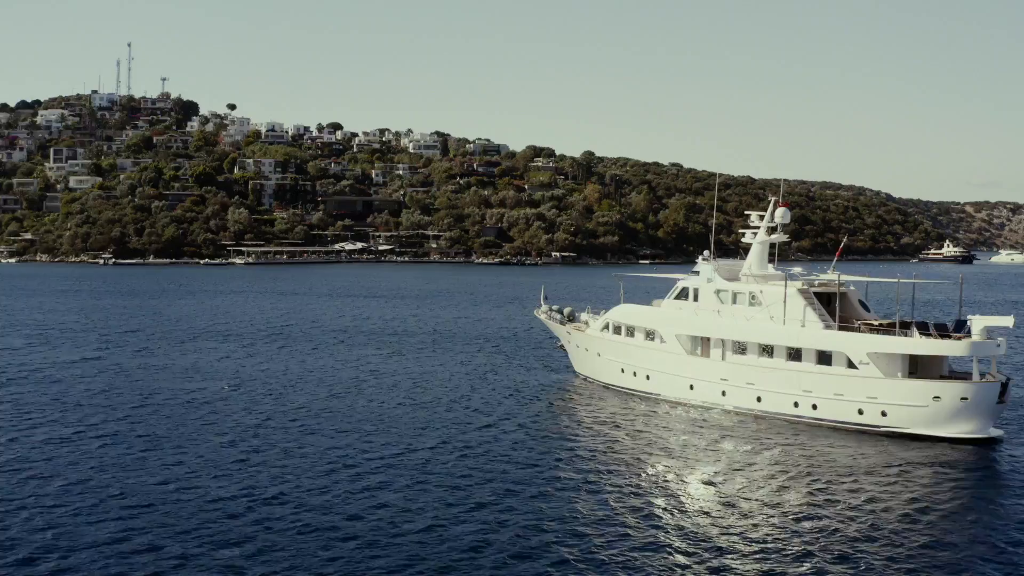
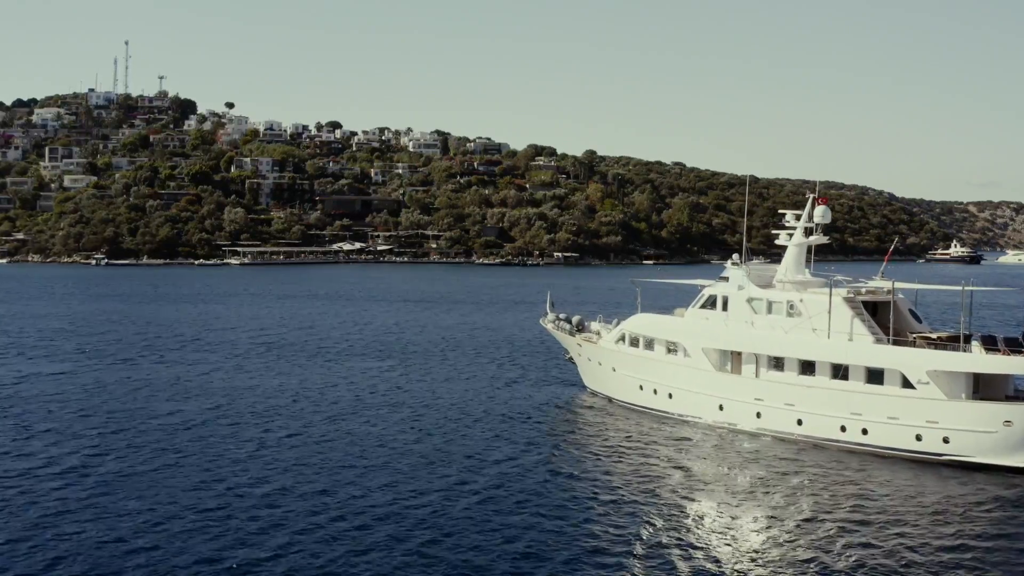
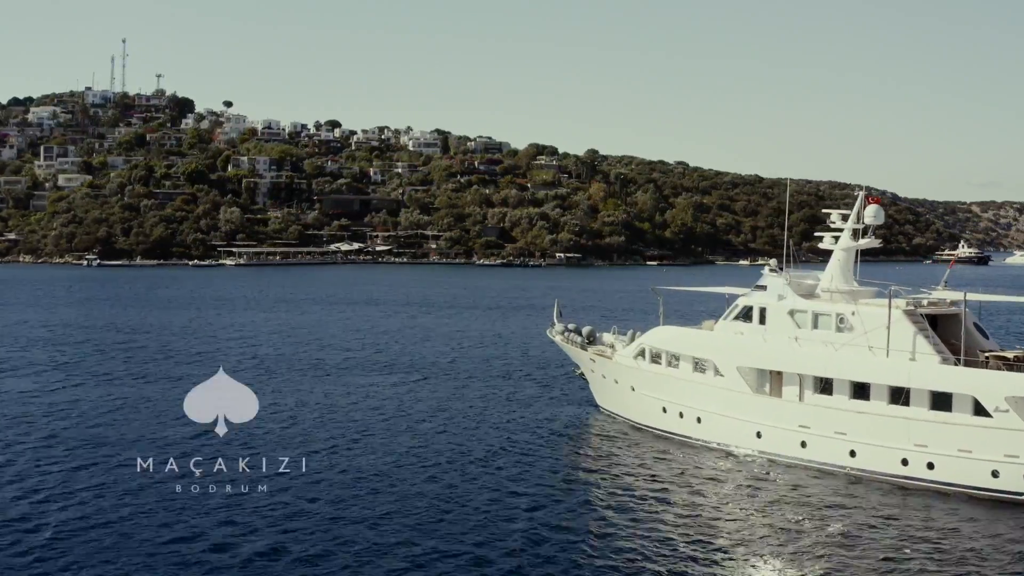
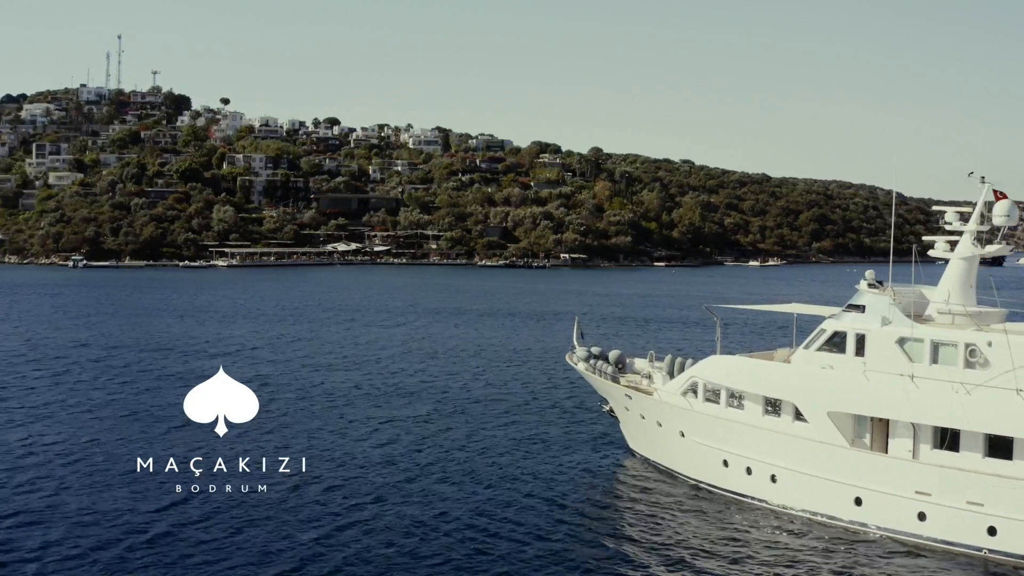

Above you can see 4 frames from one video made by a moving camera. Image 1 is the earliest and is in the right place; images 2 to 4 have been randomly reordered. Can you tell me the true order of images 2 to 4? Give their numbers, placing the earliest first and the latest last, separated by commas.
2, 3, 4
